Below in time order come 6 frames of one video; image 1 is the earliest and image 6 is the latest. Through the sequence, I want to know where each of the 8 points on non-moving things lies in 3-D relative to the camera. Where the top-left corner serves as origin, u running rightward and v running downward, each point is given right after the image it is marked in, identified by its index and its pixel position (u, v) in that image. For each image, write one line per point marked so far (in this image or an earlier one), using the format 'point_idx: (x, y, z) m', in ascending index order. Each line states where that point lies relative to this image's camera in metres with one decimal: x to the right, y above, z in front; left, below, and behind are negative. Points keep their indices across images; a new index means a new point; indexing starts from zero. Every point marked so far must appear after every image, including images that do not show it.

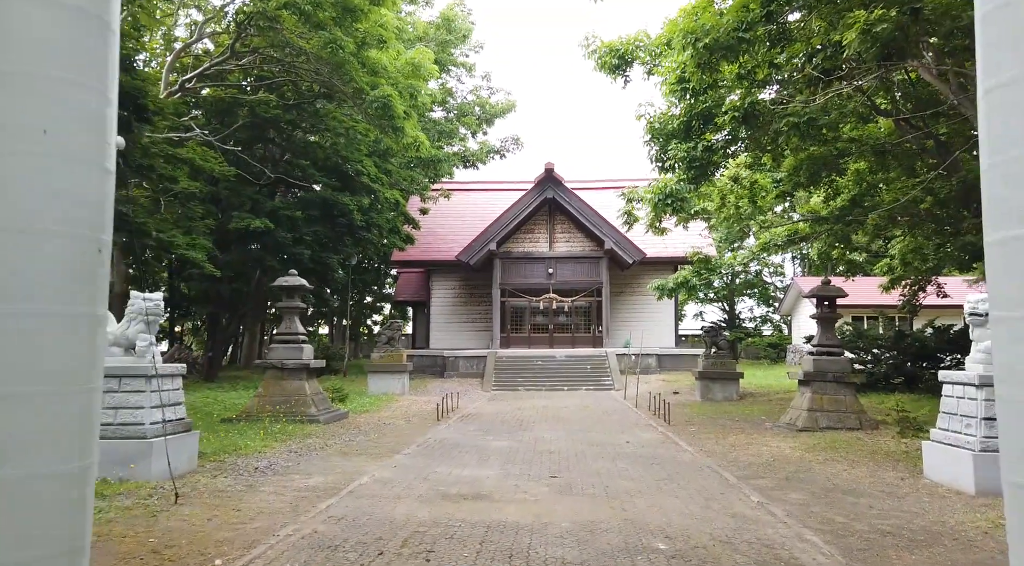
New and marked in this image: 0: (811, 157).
0: (+5.9, +2.5, +13.8) m
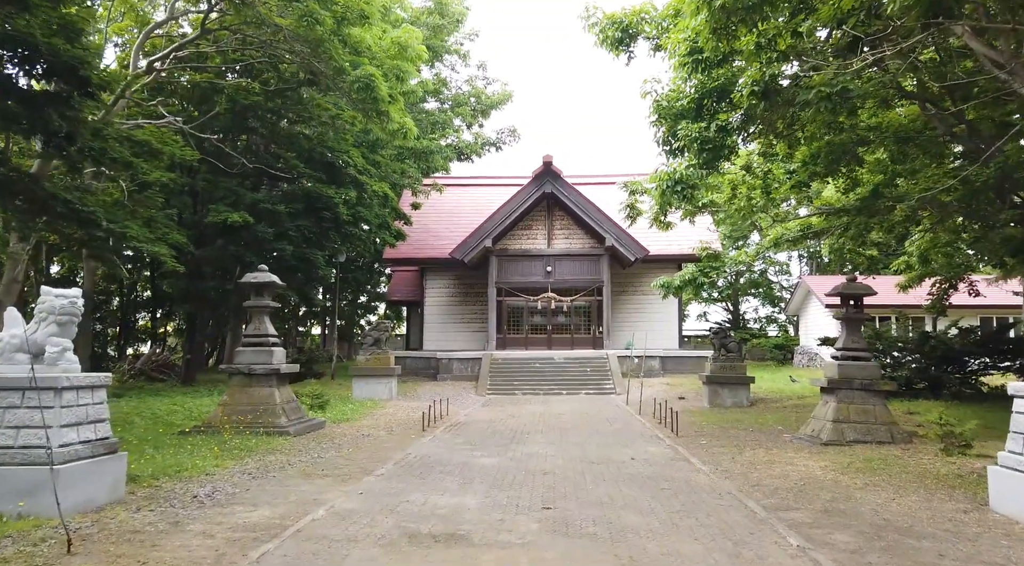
0: (+5.7, +2.5, +12.7) m
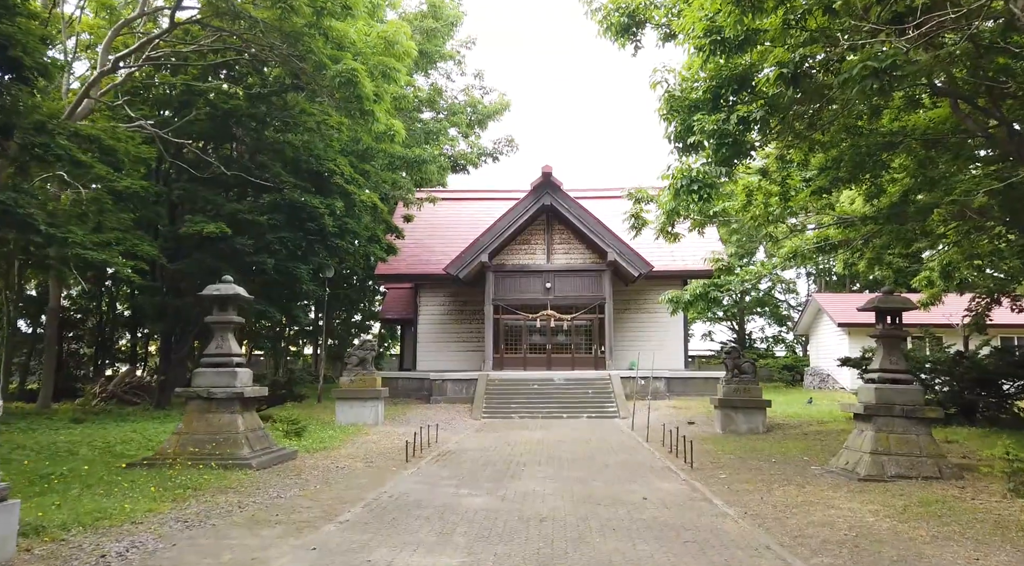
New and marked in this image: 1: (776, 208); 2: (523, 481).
0: (+5.7, +2.3, +11.7) m
1: (+5.1, +1.4, +13.5) m
2: (+0.1, -2.3, +8.2) m
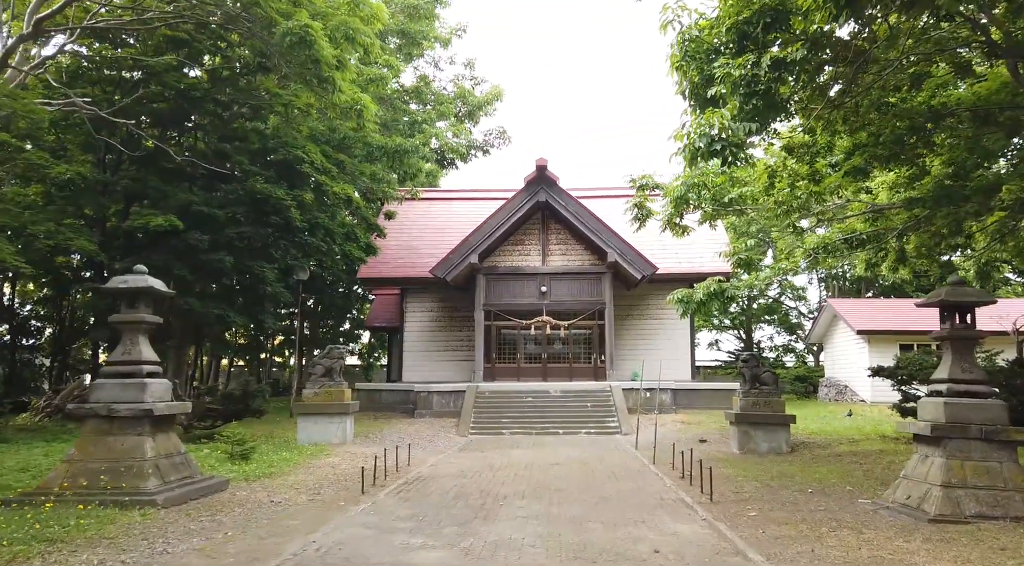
0: (+5.4, +2.3, +9.9) m
1: (+4.8, +1.5, +11.7) m
2: (-0.1, -2.2, +6.4) m
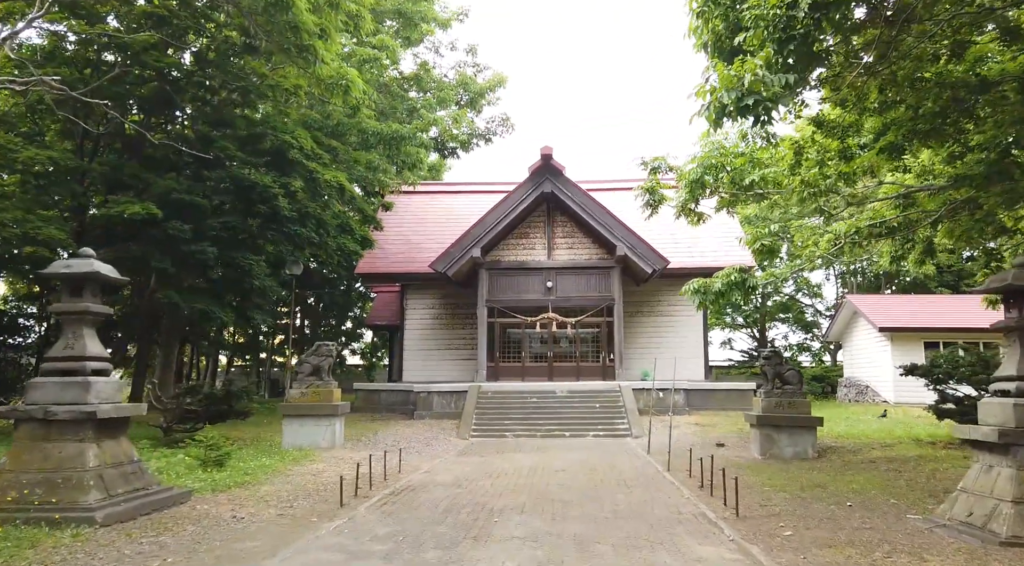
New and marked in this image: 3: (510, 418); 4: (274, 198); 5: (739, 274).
0: (+5.4, +2.5, +8.9) m
1: (+4.9, +1.6, +10.7) m
2: (-0.2, -2.0, +5.4) m
3: (-0.1, -3.0, +15.6) m
4: (-4.9, +1.7, +14.5) m
5: (+3.9, +0.2, +12.1) m
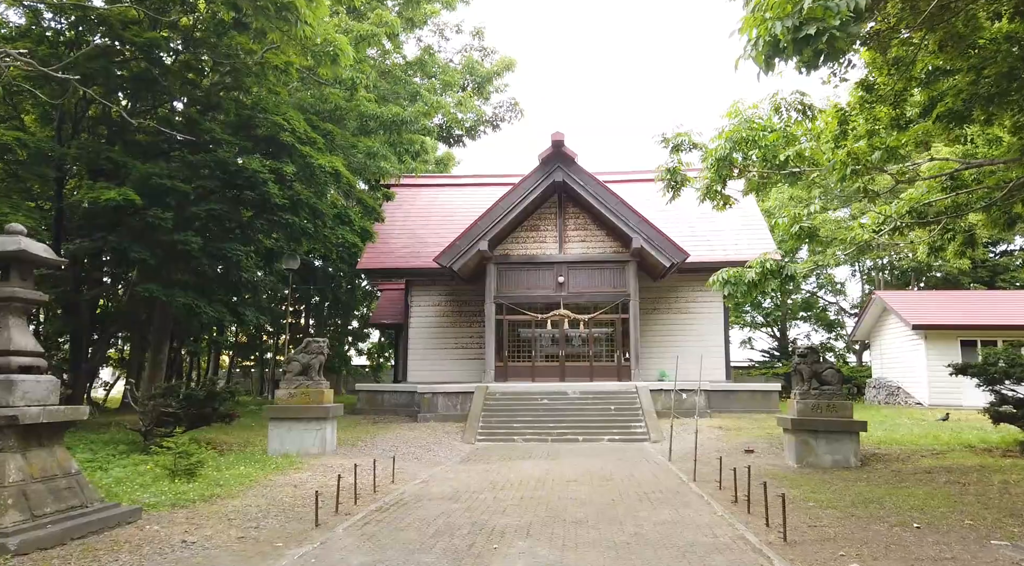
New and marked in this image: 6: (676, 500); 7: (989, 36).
0: (+5.5, +2.7, +7.7) m
1: (+4.9, +1.8, +9.6) m
2: (-0.2, -1.9, +4.3) m
3: (+0.1, -2.8, +14.5) m
4: (-4.7, +1.9, +13.5) m
5: (+4.0, +0.3, +10.9) m
6: (+1.7, -2.3, +7.4) m
7: (+5.5, +2.9, +8.0) m
